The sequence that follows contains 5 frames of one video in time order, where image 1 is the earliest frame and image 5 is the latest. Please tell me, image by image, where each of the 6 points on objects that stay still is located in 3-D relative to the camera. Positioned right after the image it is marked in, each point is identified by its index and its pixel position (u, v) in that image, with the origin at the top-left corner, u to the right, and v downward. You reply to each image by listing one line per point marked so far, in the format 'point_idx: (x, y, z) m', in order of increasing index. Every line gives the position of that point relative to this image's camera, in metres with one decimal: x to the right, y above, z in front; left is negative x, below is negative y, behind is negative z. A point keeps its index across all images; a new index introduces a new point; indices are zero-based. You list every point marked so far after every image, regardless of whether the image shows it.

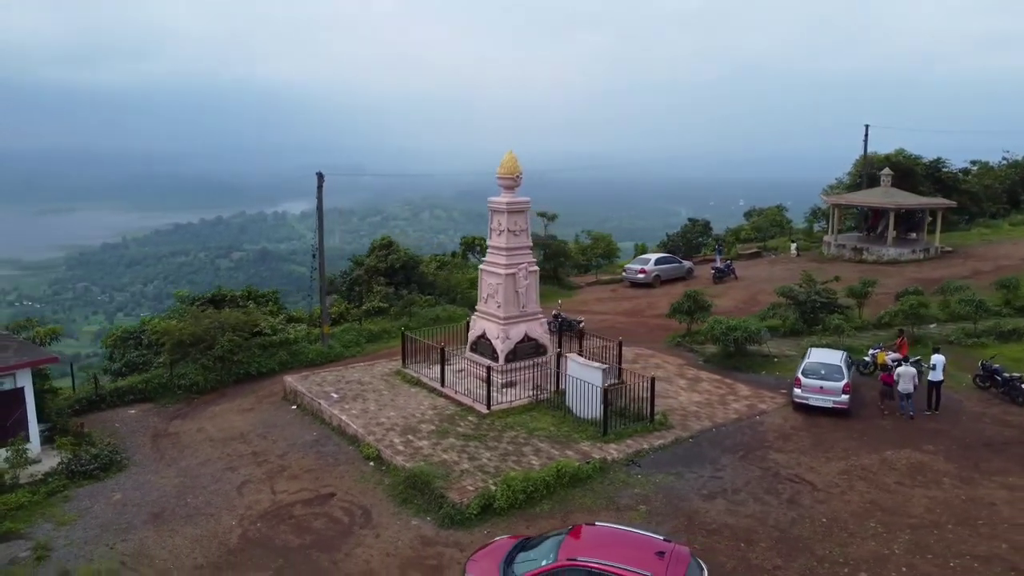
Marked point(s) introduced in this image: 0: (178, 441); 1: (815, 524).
0: (-5.3, -2.3, +13.1) m
1: (+3.7, -2.9, +10.0) m
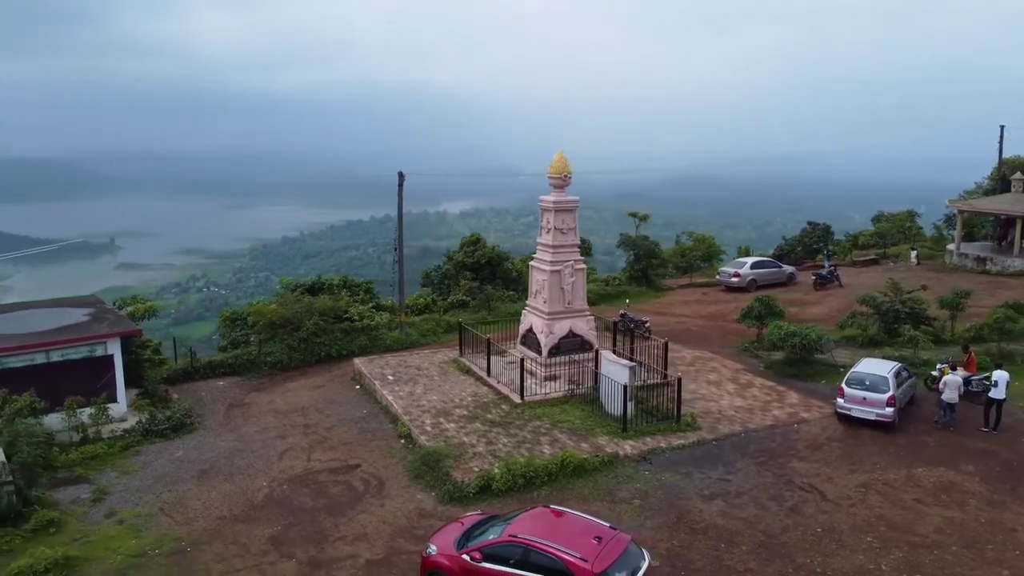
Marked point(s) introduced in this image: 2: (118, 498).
0: (-4.7, -2.1, +14.6) m
1: (+3.5, -2.9, +9.8) m
2: (-5.2, -2.8, +11.0) m
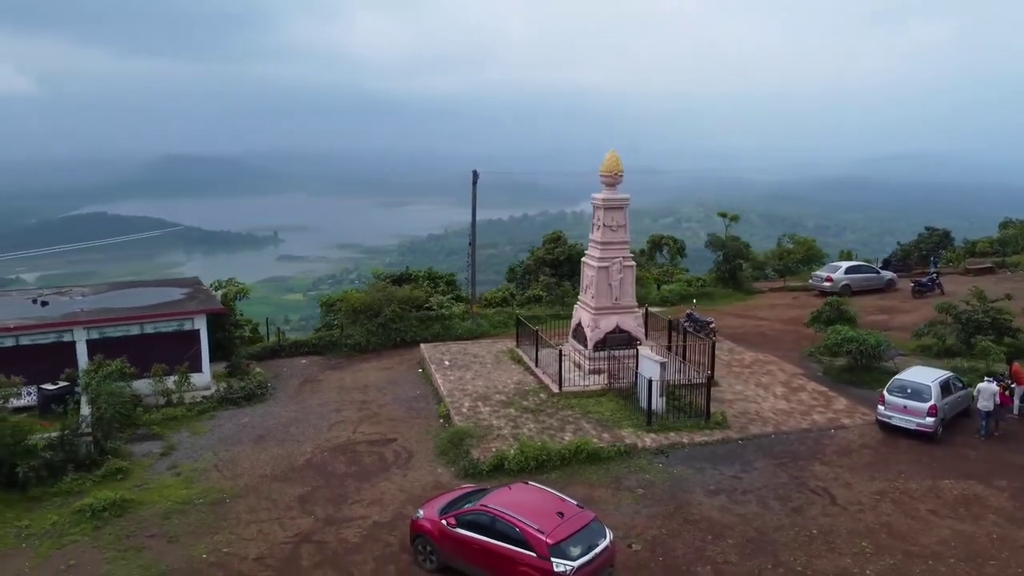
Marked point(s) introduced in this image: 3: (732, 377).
0: (-3.8, -1.8, +15.9) m
1: (+3.5, -2.9, +9.8) m
2: (-4.9, -2.5, +12.4) m
3: (+4.1, -1.7, +15.4) m
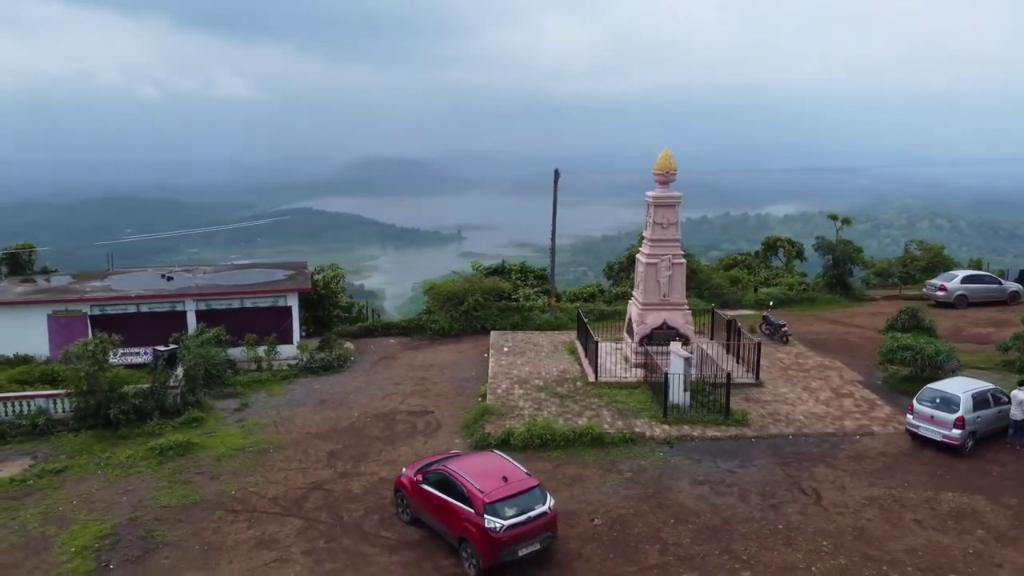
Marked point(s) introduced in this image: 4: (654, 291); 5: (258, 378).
0: (-2.6, -1.5, +17.5) m
1: (+3.1, -2.9, +10.0) m
2: (-4.5, -2.1, +14.4) m
3: (+5.0, -1.7, +15.2) m
4: (+2.7, 0.0, +15.7) m
5: (-4.9, -1.7, +15.7) m
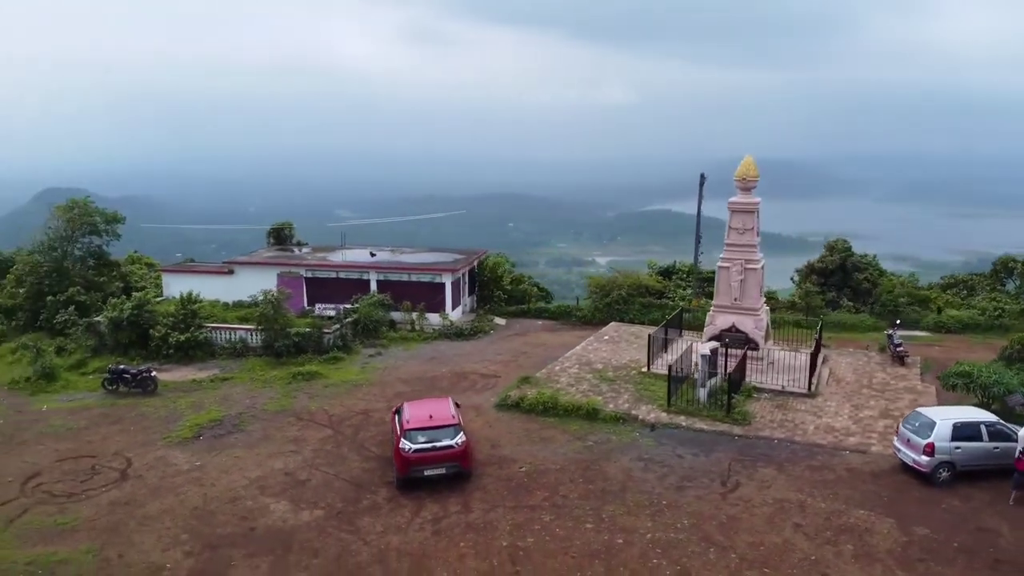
0: (+0.2, -1.2, +20.3) m
1: (+1.9, -2.8, +11.1) m
2: (-2.9, -1.5, +18.3) m
3: (+6.0, -1.9, +15.0) m
4: (+4.3, -0.1, +16.3) m
5: (-2.6, -1.1, +19.7) m
